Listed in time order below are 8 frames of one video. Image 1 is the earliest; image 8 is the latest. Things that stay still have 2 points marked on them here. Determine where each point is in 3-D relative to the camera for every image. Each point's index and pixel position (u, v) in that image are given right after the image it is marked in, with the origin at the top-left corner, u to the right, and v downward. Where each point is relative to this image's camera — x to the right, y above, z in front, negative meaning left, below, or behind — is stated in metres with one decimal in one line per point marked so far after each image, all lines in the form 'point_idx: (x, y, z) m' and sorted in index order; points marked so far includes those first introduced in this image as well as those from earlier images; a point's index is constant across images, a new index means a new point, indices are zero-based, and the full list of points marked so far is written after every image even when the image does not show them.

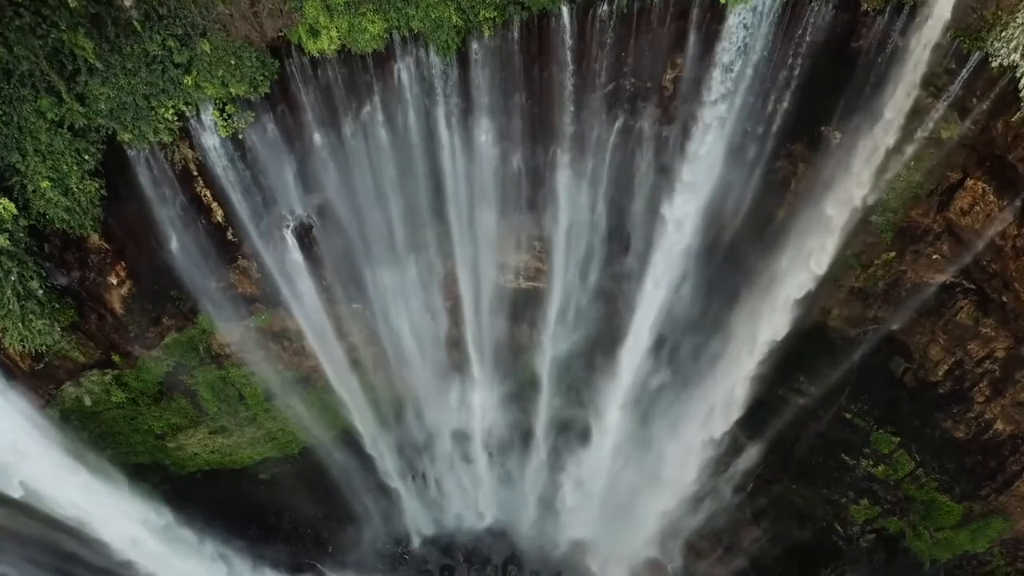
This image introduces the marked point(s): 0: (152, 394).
0: (-5.6, -1.7, +10.9) m
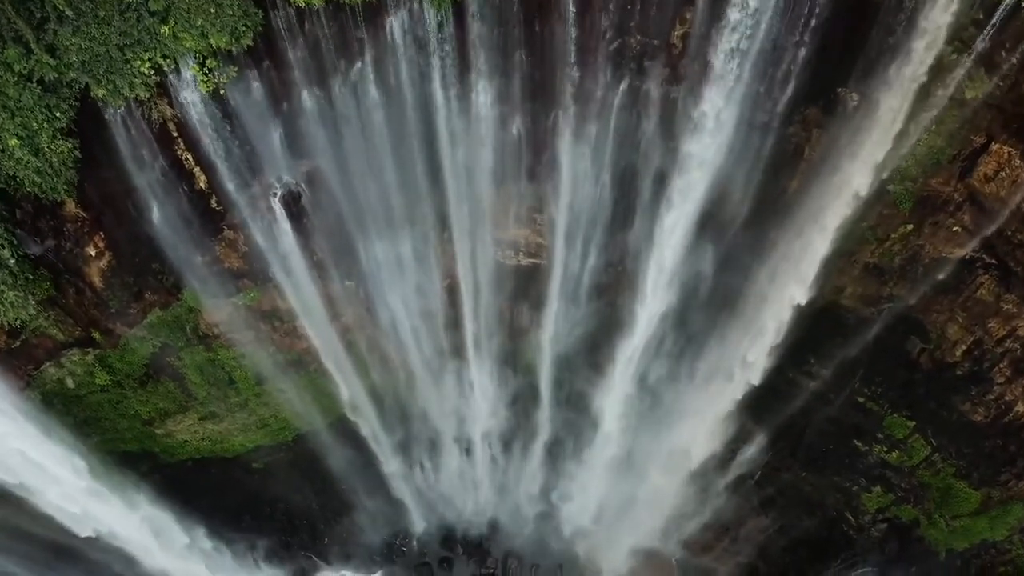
0: (-5.6, -1.3, +10.4) m
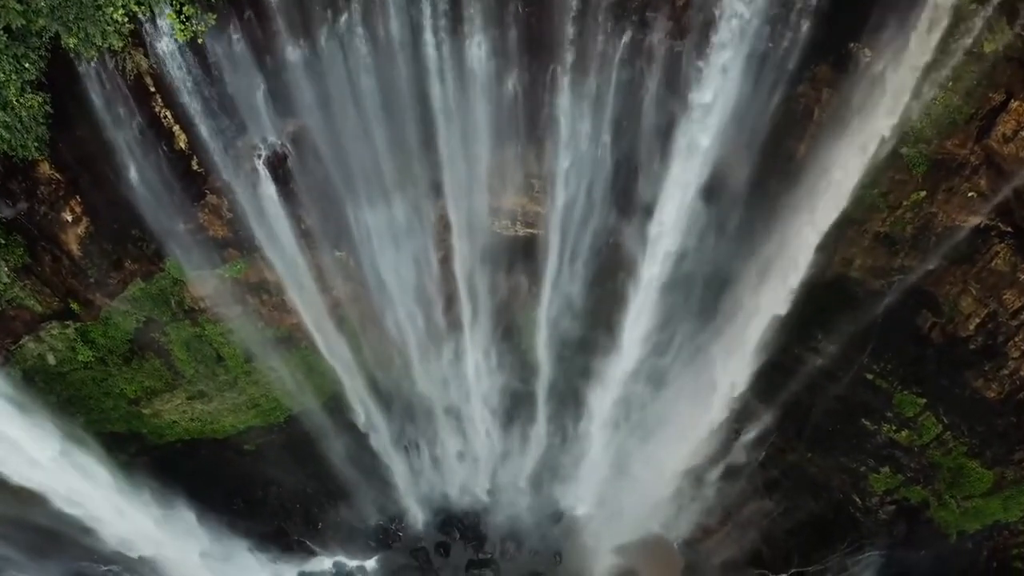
0: (-5.6, -0.9, +10.1) m
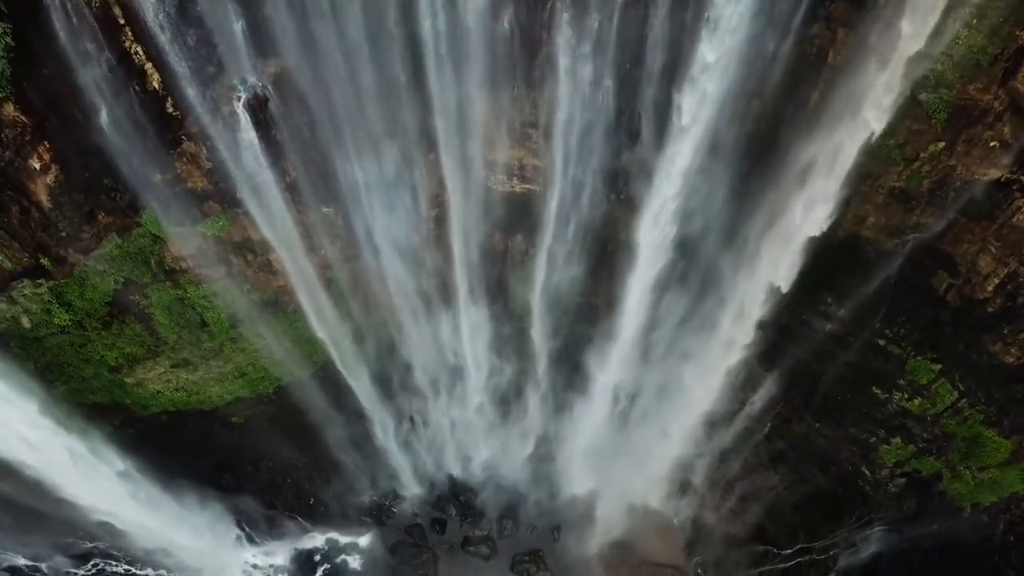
0: (-5.7, -0.4, +9.6) m
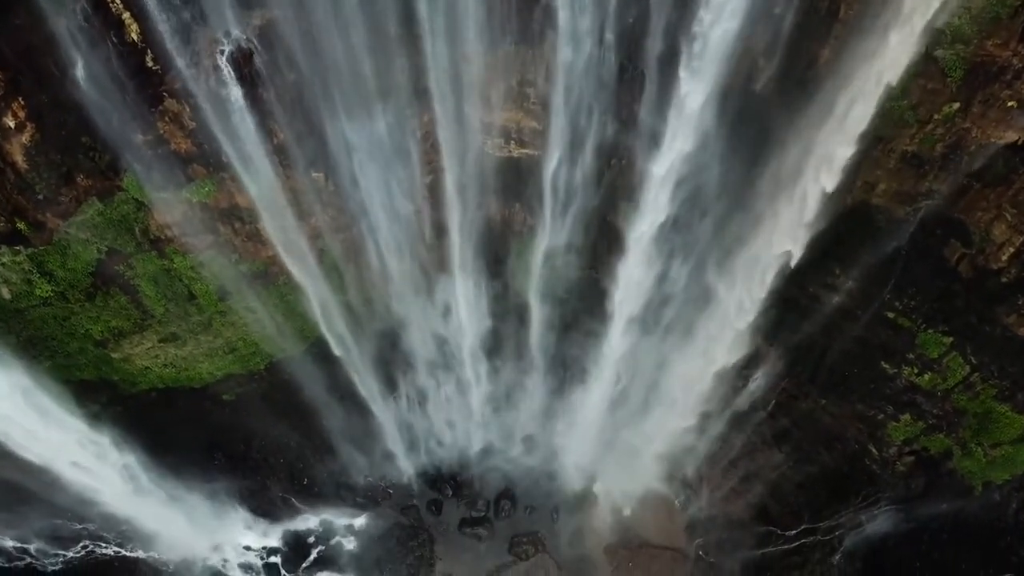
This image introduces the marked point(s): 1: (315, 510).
0: (-5.7, 0.0, +9.3) m
1: (-3.4, -3.9, +12.2) m
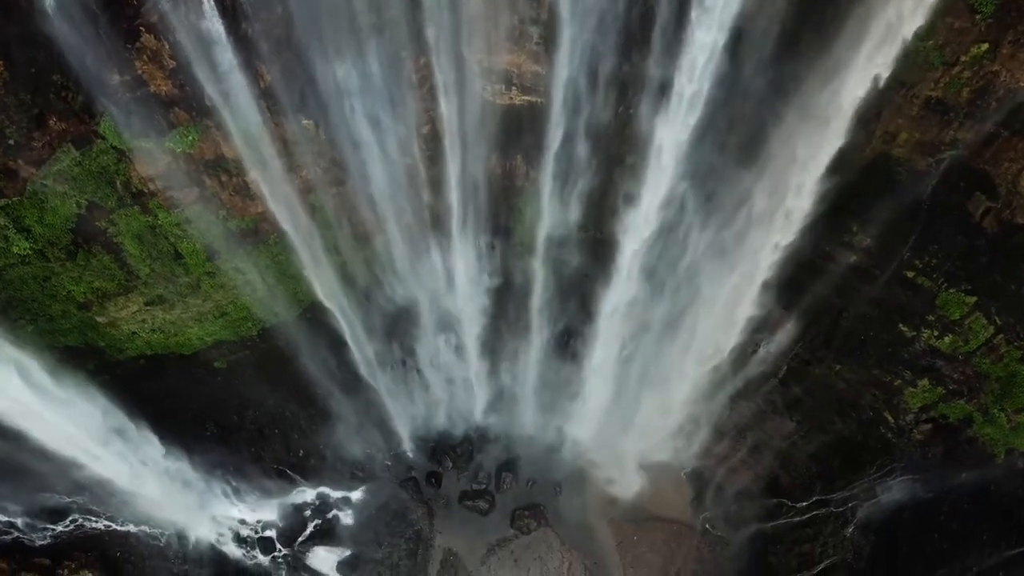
0: (-5.7, +0.5, +8.9) m
1: (-3.4, -3.3, +11.9) m
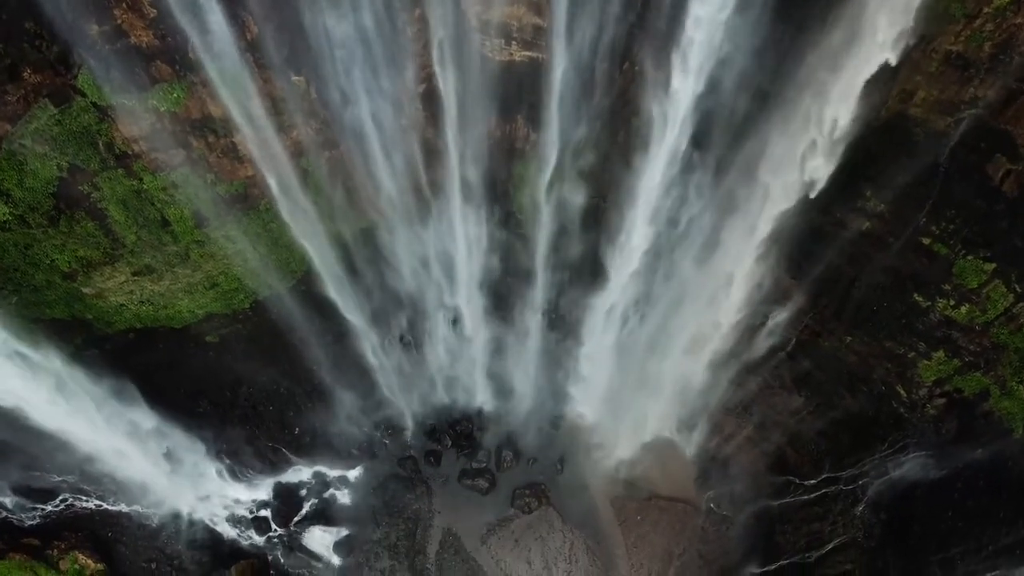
0: (-5.7, +0.9, +8.5) m
1: (-3.4, -2.9, +11.6) m
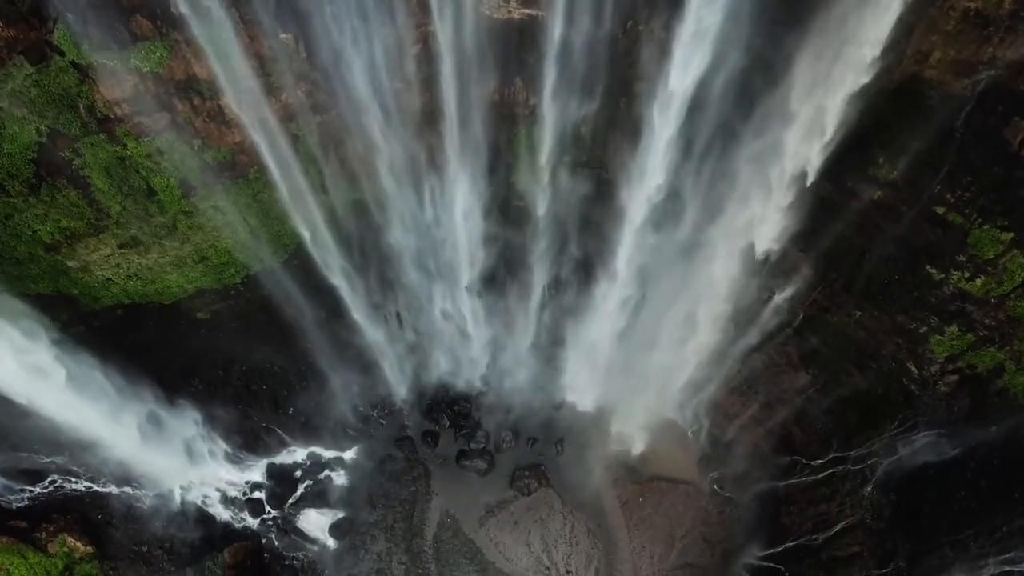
0: (-5.7, +1.3, +8.2) m
1: (-3.4, -2.5, +11.3) m
